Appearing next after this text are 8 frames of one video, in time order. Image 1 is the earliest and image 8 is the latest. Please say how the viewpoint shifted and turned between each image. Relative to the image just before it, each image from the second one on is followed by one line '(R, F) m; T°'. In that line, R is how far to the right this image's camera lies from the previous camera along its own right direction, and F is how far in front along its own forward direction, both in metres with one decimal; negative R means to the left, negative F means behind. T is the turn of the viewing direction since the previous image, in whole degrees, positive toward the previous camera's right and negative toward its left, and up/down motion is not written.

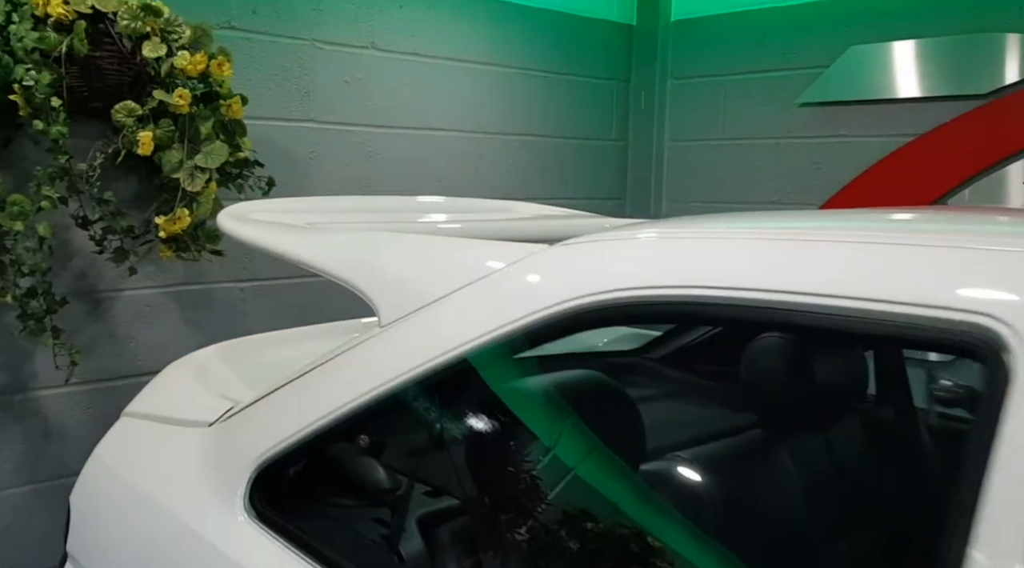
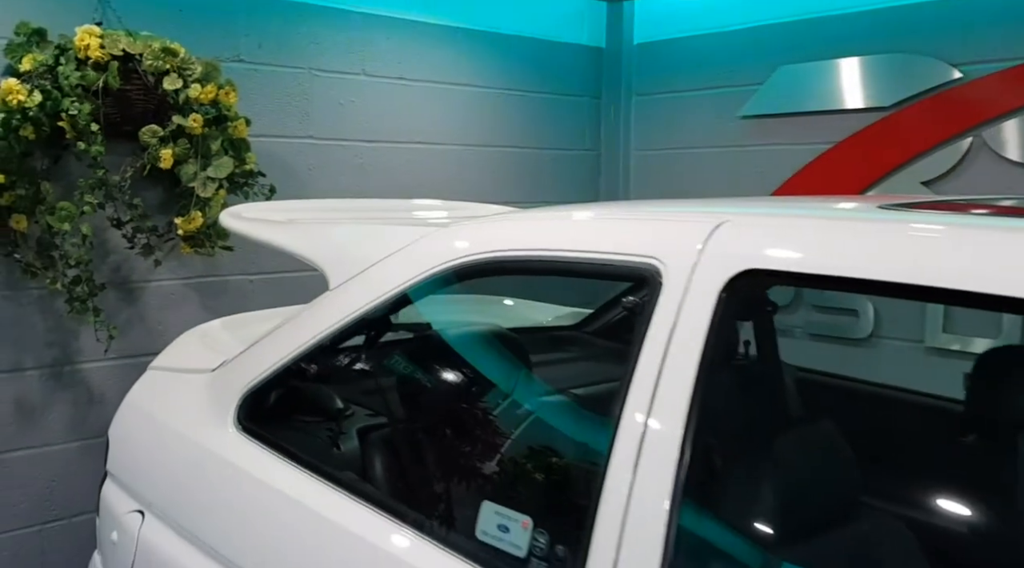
(+0.2, -0.4) m; -2°
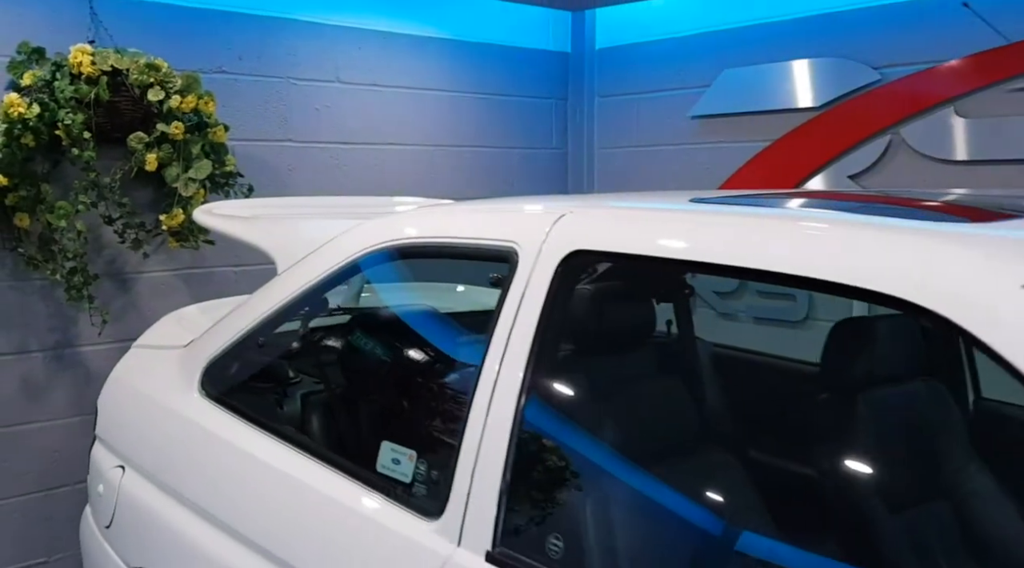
(+0.2, -0.2) m; -1°
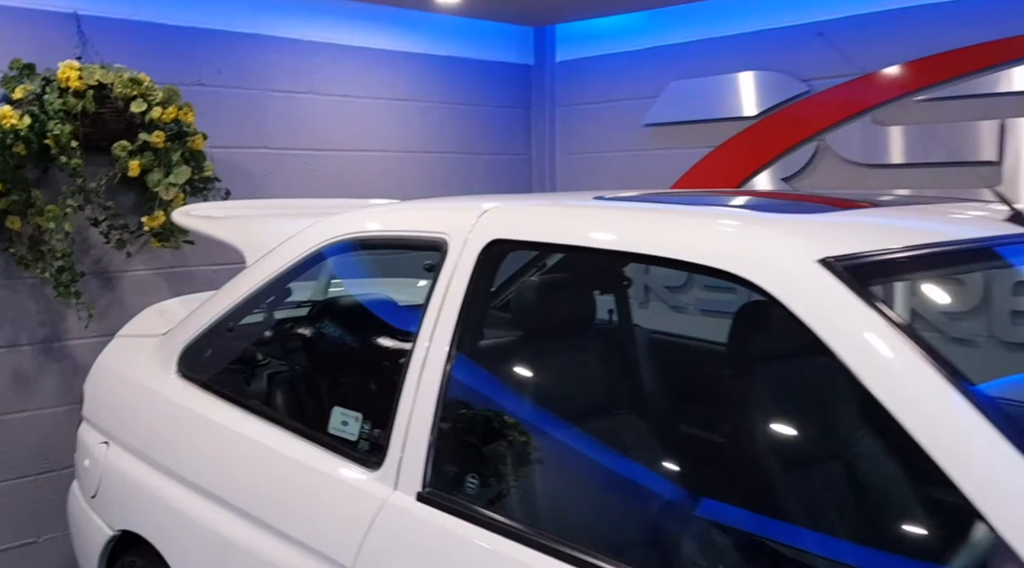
(+0.1, -0.2) m; +1°
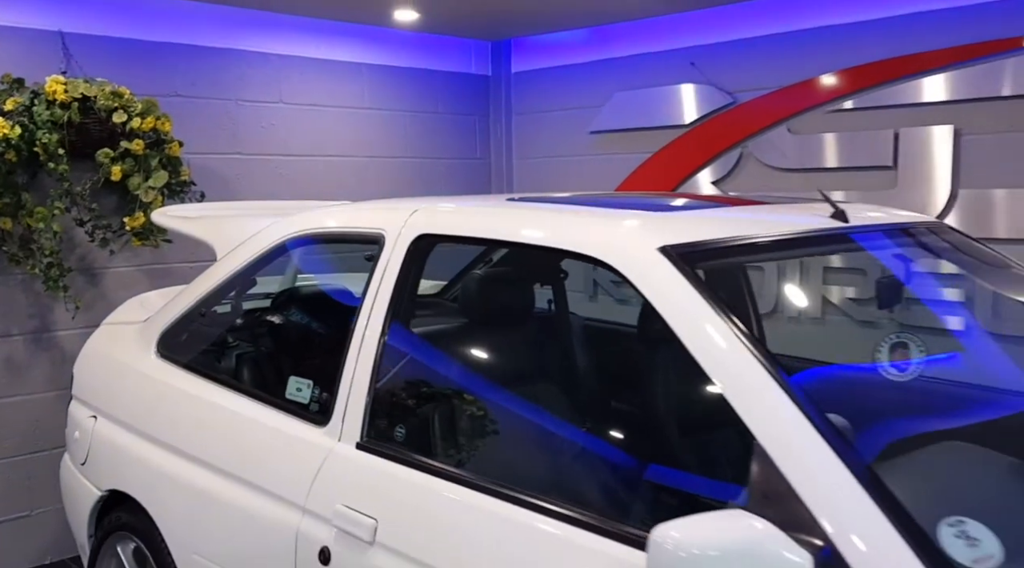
(+0.1, -0.3) m; +1°
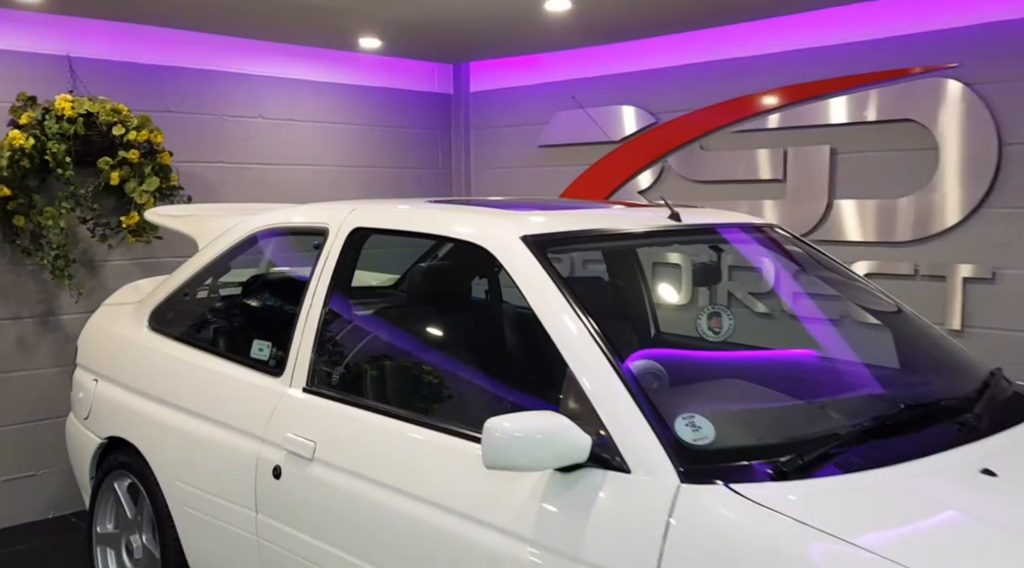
(+0.2, -0.5) m; +1°
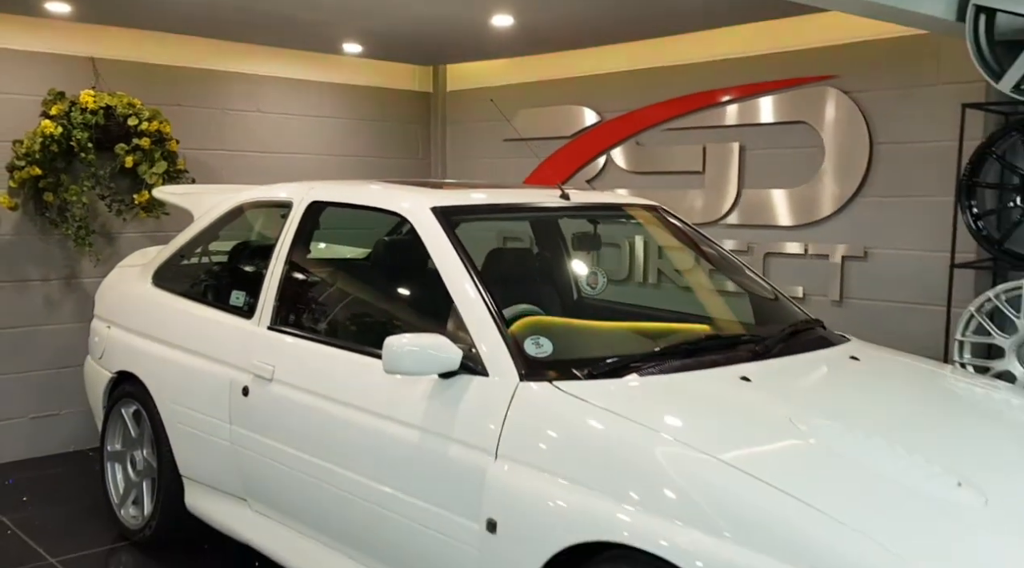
(+0.3, -0.6) m; -1°
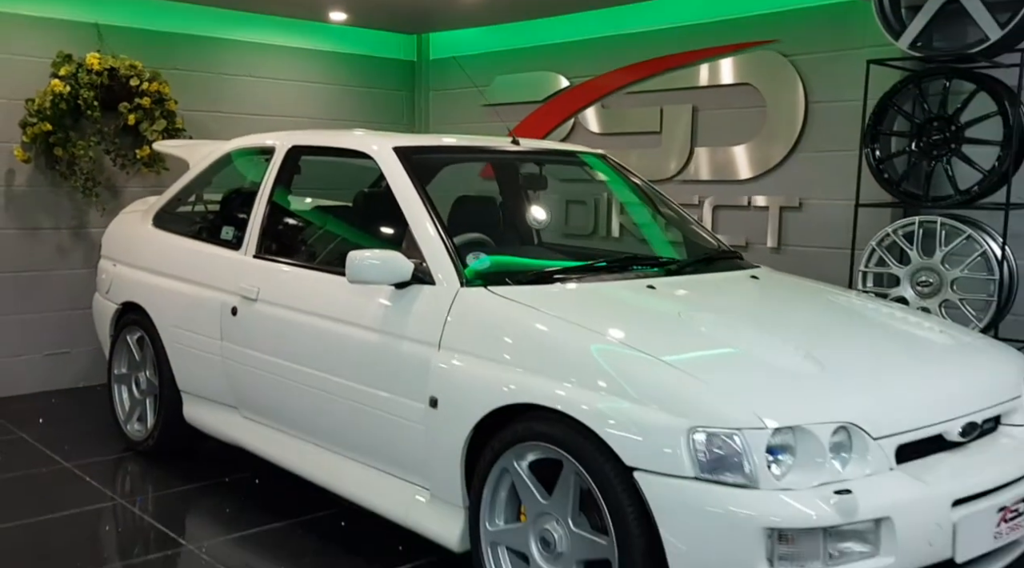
(+0.2, -0.4) m; 0°
